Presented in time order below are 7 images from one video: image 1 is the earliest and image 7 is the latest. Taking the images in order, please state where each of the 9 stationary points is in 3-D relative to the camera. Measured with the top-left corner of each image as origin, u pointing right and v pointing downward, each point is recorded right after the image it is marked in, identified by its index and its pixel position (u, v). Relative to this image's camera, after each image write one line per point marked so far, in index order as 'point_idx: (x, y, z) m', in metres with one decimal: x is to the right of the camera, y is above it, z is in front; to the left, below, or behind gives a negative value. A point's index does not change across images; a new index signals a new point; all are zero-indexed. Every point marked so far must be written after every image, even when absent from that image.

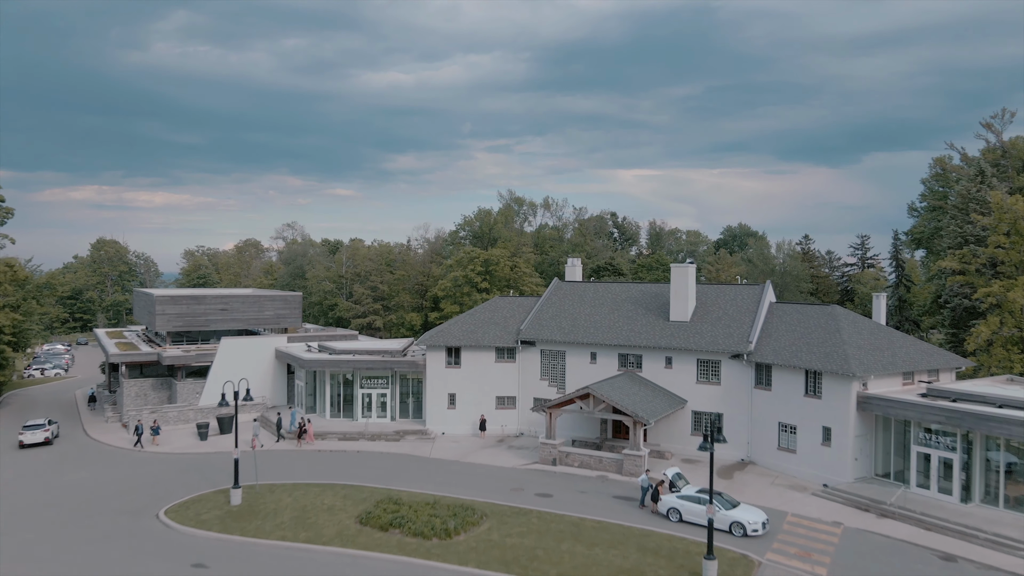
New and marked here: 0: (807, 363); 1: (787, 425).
0: (+7.3, -1.9, +19.1) m
1: (+7.1, -3.5, +19.9) m
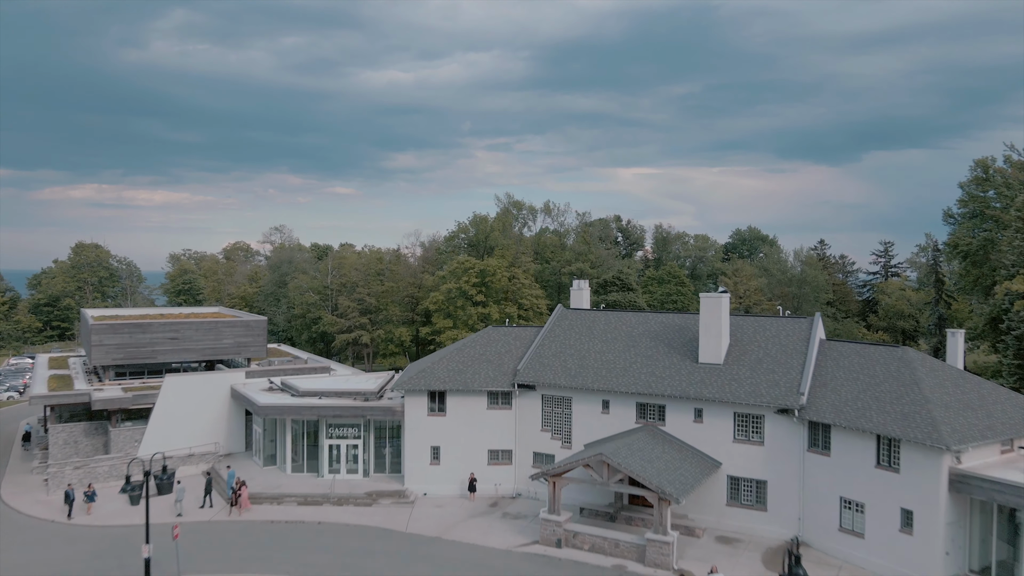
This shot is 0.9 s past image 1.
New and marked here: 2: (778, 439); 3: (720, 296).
0: (+7.2, -2.7, +15.1) m
1: (+7.0, -4.4, +15.8) m
2: (+5.9, -3.3, +17.2) m
3: (+5.0, -0.2, +18.6) m
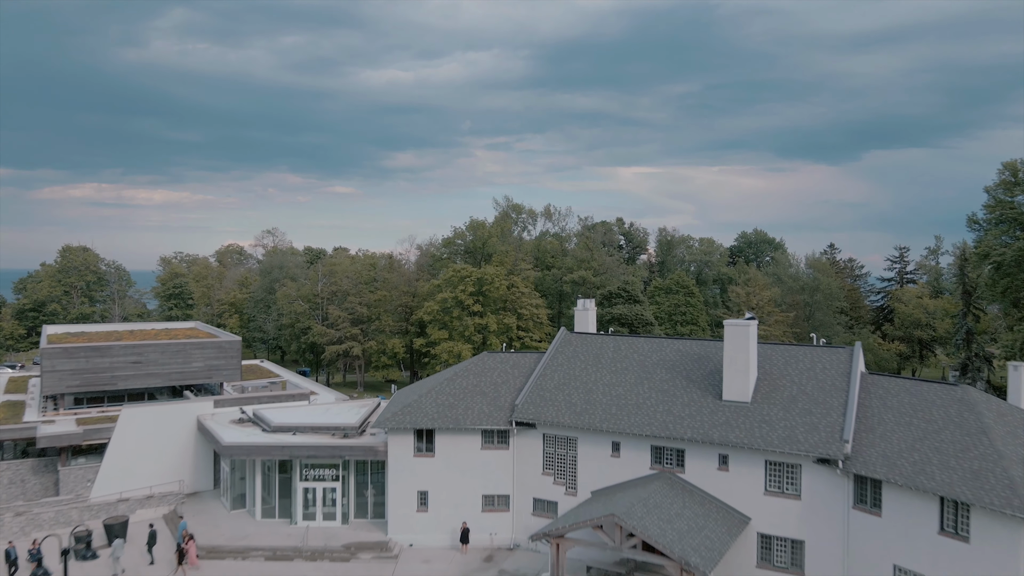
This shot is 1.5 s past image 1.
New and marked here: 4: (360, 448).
0: (+7.1, -3.3, +12.7) m
1: (+6.9, -4.9, +13.4) m
2: (+5.9, -3.9, +14.8) m
3: (+4.9, -0.8, +16.2) m
4: (-3.6, -3.8, +18.4) m
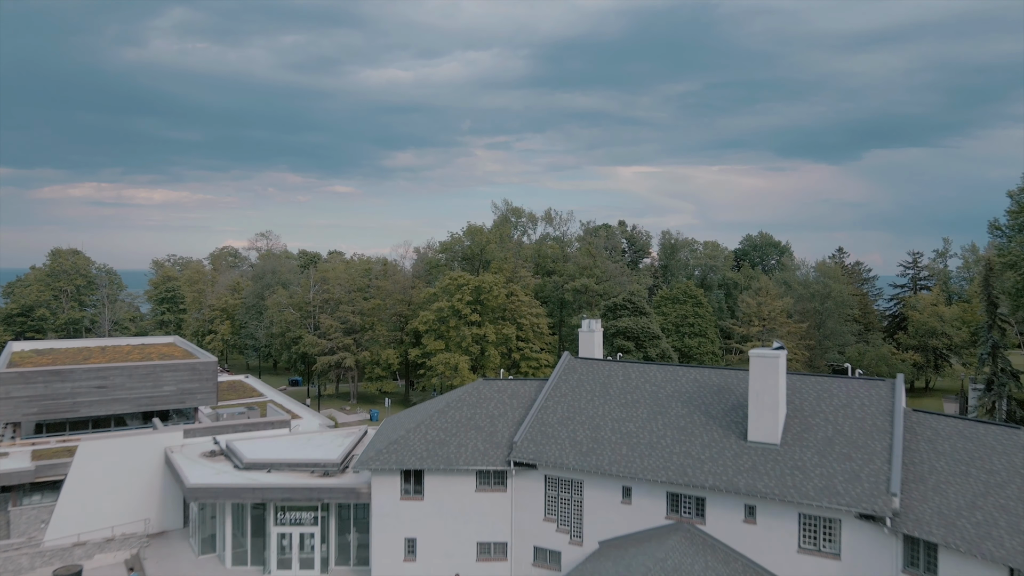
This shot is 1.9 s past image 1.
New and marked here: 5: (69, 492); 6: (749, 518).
0: (+7.1, -3.8, +10.8) m
1: (+6.9, -5.4, +11.5) m
2: (+5.8, -4.4, +12.9) m
3: (+4.9, -1.3, +14.3) m
4: (-3.7, -4.3, +16.5) m
5: (-10.6, -4.8, +18.5) m
6: (+4.3, -4.1, +13.9) m
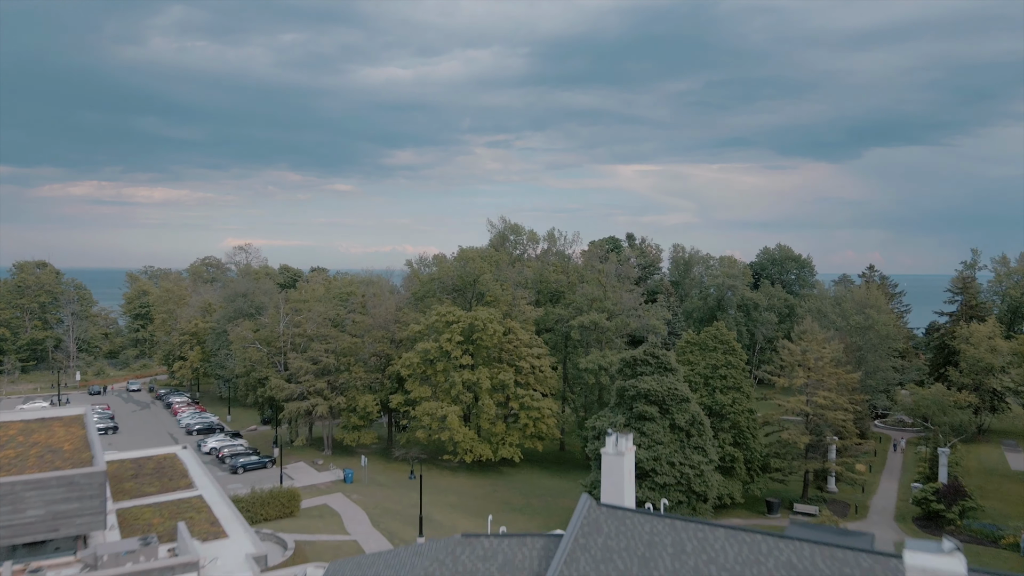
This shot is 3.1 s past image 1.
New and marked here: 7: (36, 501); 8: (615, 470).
0: (+7.0, -5.6, +4.7) m
1: (+6.7, -7.3, +5.5) m
2: (+5.7, -6.3, +6.8) m
3: (+4.8, -3.1, +8.2) m
4: (-3.8, -6.2, +10.5) m
5: (-10.8, -6.7, +12.5) m
6: (+4.1, -6.0, +7.8) m
7: (-10.0, -4.4, +16.2) m
8: (+1.9, -3.3, +13.8) m
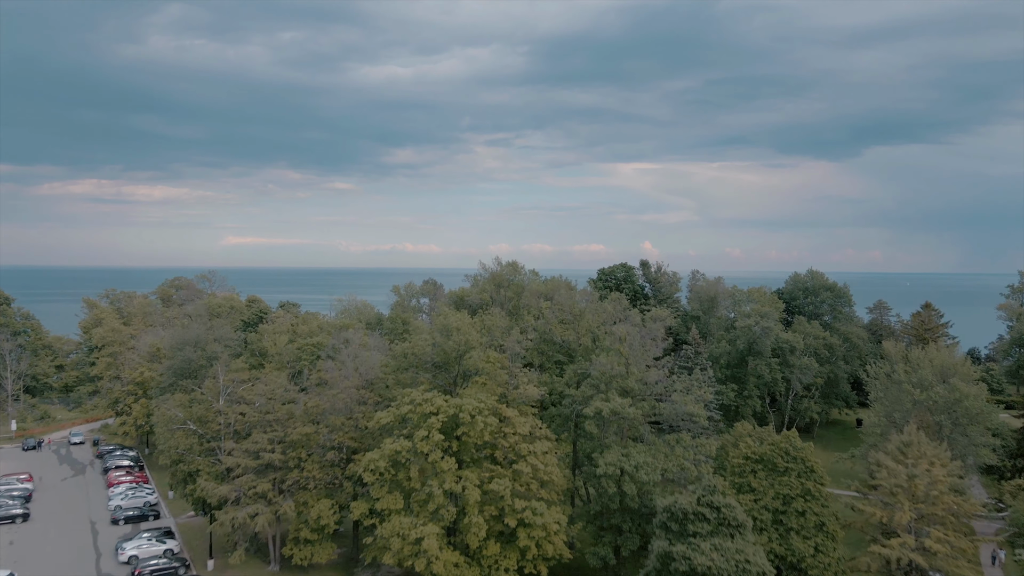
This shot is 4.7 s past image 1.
0: (+6.9, -8.6, -3.9) m
1: (+6.6, -10.3, -3.1) m
2: (+5.6, -9.2, -1.8) m
3: (+4.6, -6.1, -0.4) m
4: (-3.9, -9.1, +1.9) m
5: (-10.9, -9.6, +3.9) m
6: (+4.0, -9.0, -0.8) m
7: (-10.1, -7.4, +7.6) m
8: (+1.8, -6.2, +5.1) m
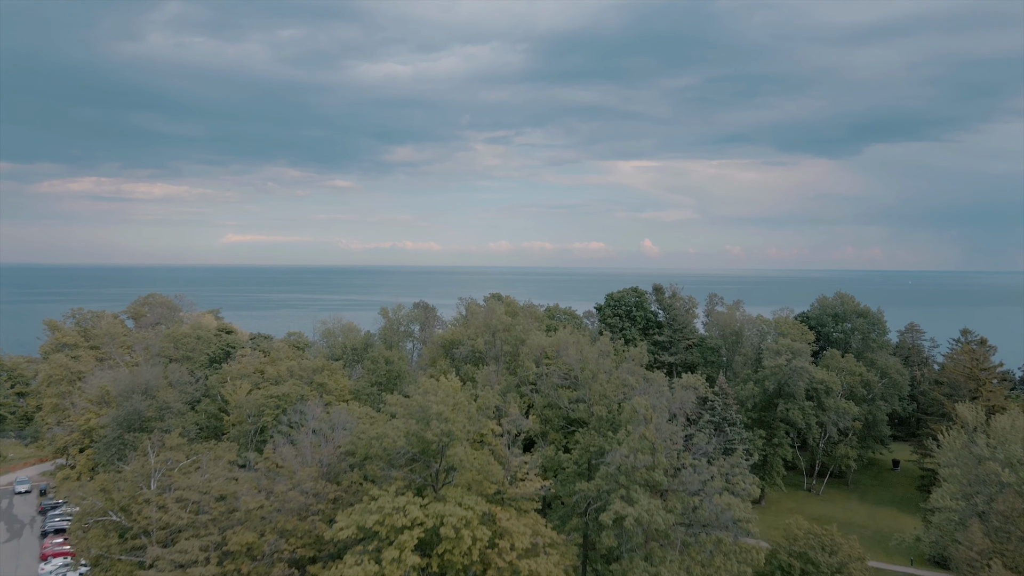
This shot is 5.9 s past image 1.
0: (+6.8, -10.9, -10.2) m
1: (+6.5, -12.5, -9.4) m
2: (+5.5, -11.5, -8.1) m
3: (+4.6, -8.3, -6.8) m
4: (-4.0, -11.4, -4.5) m
5: (-11.0, -11.9, -2.5) m
6: (+3.9, -11.2, -7.1) m
7: (-10.2, -9.6, +1.3) m
8: (+1.7, -8.4, -1.2) m
